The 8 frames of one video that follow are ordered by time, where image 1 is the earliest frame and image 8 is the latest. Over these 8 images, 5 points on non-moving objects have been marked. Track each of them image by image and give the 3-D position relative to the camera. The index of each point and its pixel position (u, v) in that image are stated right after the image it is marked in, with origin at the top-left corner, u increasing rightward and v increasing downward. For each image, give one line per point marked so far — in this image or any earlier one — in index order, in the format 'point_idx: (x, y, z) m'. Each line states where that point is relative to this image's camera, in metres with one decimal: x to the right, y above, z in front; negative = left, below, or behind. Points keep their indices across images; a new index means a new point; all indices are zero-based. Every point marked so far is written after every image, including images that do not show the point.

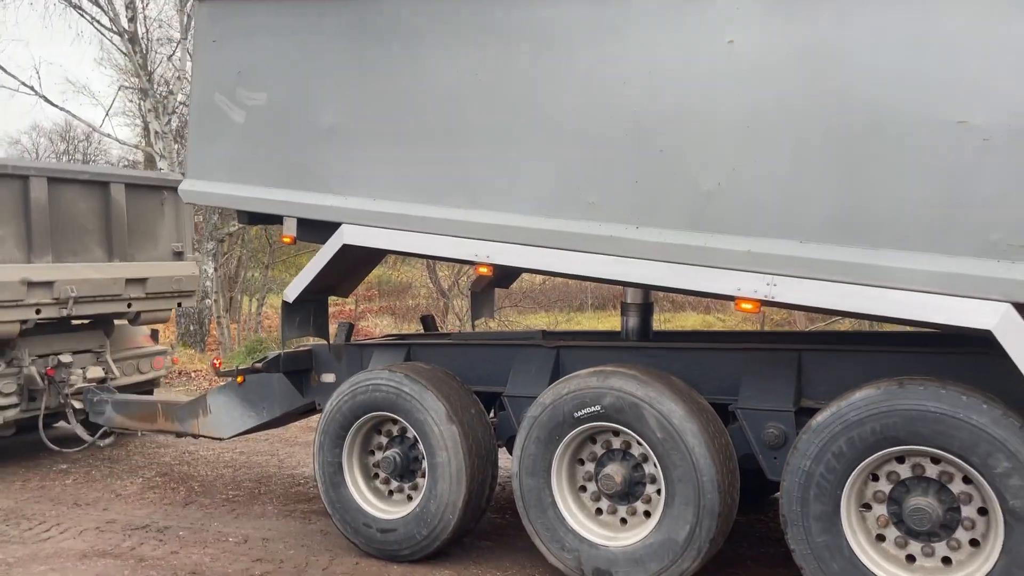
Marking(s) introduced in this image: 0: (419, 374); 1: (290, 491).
0: (-0.5, -0.5, +4.8) m
1: (-1.7, -1.5, +6.4) m
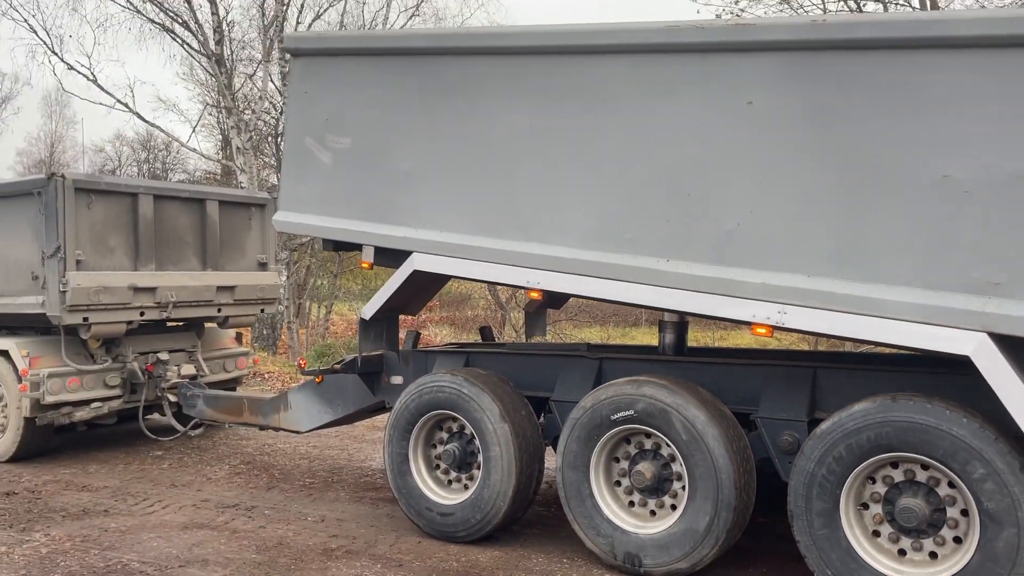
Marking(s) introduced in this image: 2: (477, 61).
0: (-0.2, -0.6, +5.4) m
1: (-1.3, -1.6, +7.2) m
2: (-0.3, +1.2, +5.0) m
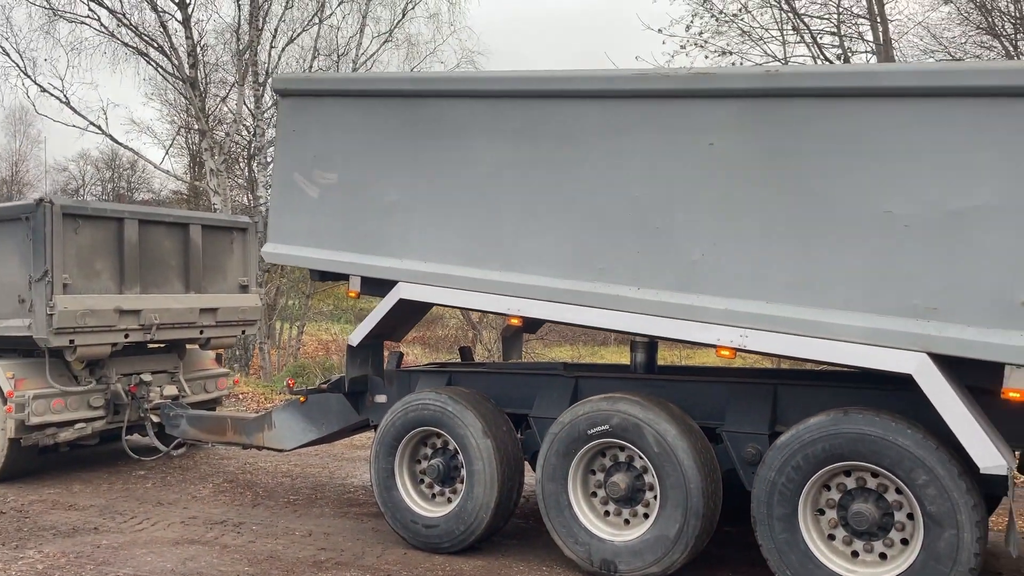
0: (-0.4, -0.7, +5.7) m
1: (-1.5, -1.8, +7.4) m
2: (-0.4, +1.1, +5.3) m
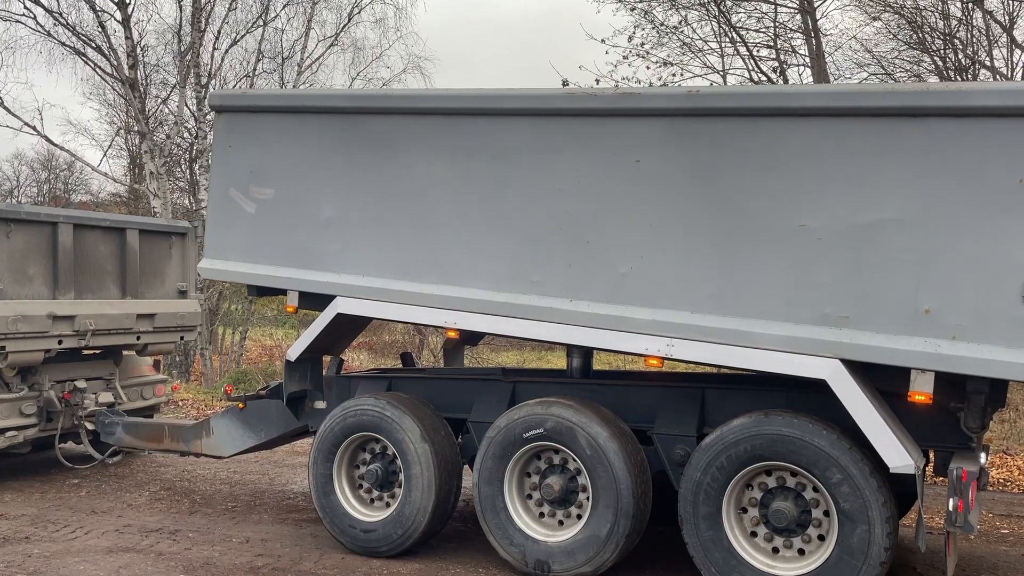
0: (-0.8, -0.8, +5.8) m
1: (-2.0, -1.9, +7.4) m
2: (-0.8, +1.0, +5.4) m
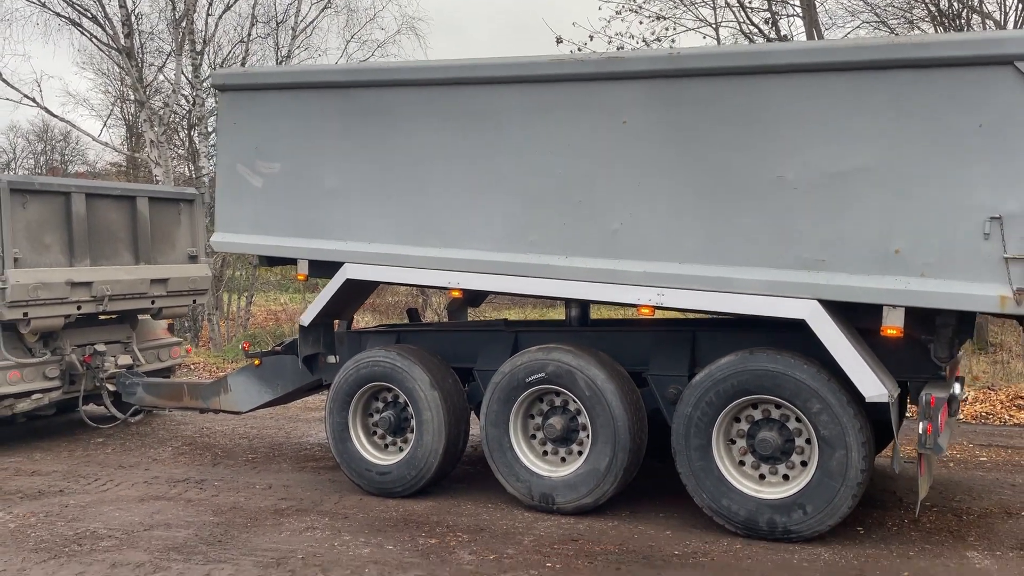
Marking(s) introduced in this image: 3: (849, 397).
0: (-0.8, -0.5, +6.1) m
1: (-2.0, -1.5, +7.8) m
2: (-0.8, +1.3, +5.6) m
3: (+1.9, -0.6, +4.6) m
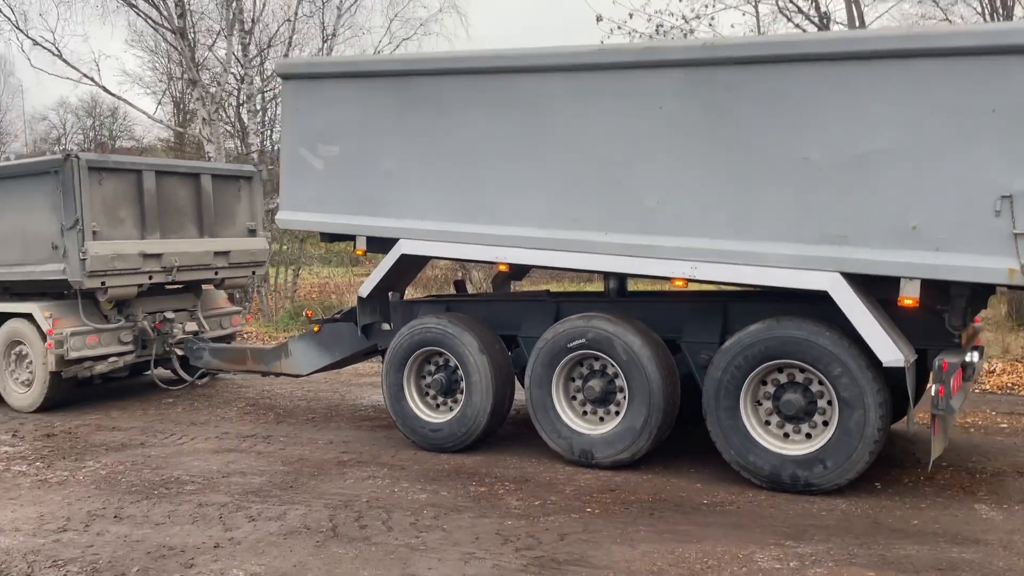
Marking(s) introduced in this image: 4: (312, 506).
0: (-0.4, -0.2, +6.6) m
1: (-1.6, -1.3, +8.4) m
2: (-0.5, +1.5, +6.1) m
3: (+2.1, -0.4, +5.0) m
4: (-1.3, -1.4, +5.4) m
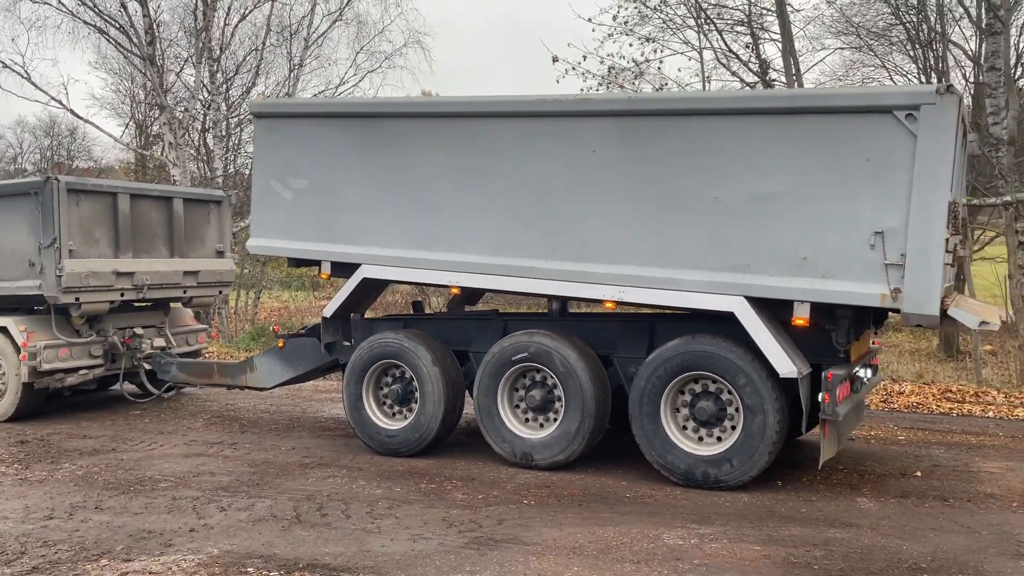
0: (-0.9, -0.4, +7.3) m
1: (-2.1, -1.5, +8.9) m
2: (-0.9, +1.4, +6.8) m
3: (+1.8, -0.6, +5.8) m
4: (-1.7, -1.5, +5.9) m
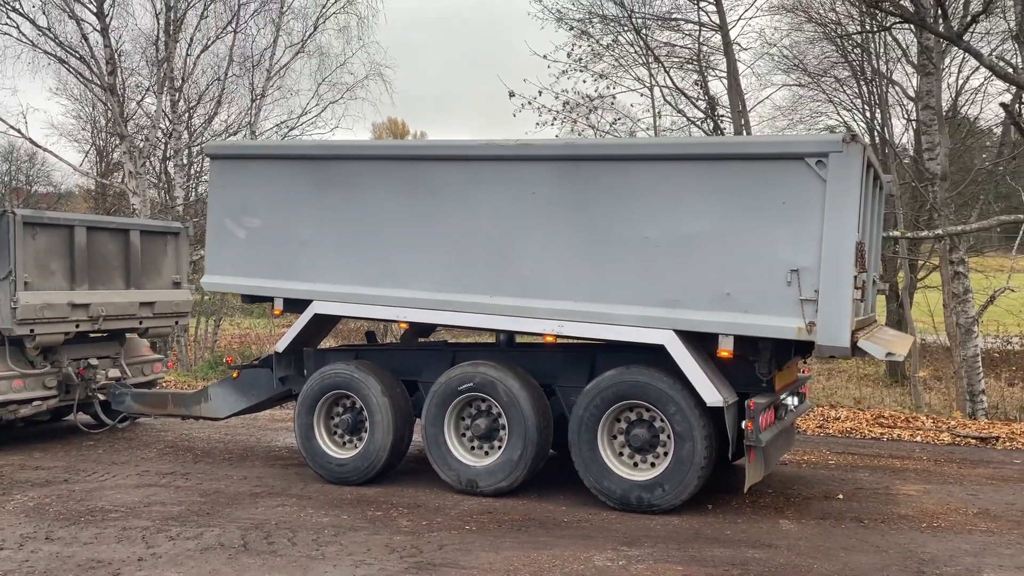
0: (-1.3, -0.7, +7.5) m
1: (-2.6, -1.8, +9.1) m
2: (-1.3, +1.1, +7.1) m
3: (+1.4, -0.8, +6.1) m
4: (-2.1, -1.8, +6.1) m
